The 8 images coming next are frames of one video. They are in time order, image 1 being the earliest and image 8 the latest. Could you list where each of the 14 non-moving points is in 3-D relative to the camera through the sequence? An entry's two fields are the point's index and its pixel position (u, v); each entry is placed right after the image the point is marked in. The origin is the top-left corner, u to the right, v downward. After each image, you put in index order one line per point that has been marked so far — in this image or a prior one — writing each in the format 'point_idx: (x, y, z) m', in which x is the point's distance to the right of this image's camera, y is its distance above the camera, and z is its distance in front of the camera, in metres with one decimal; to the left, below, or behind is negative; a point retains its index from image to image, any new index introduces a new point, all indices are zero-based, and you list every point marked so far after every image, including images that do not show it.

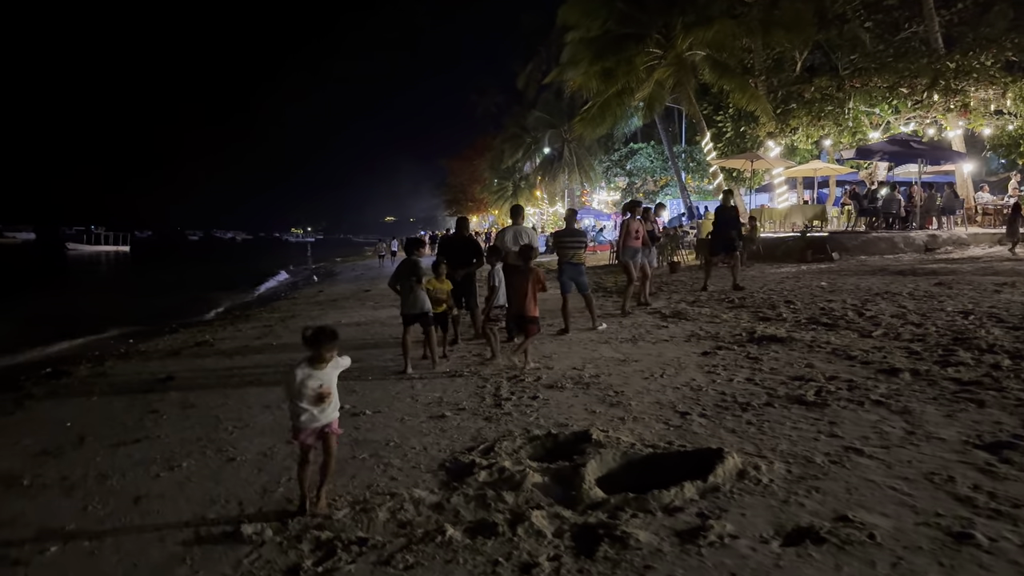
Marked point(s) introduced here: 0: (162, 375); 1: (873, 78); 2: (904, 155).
0: (-3.8, -0.9, +9.2) m
1: (+8.5, +4.9, +19.9) m
2: (+8.1, +2.7, +17.4) m
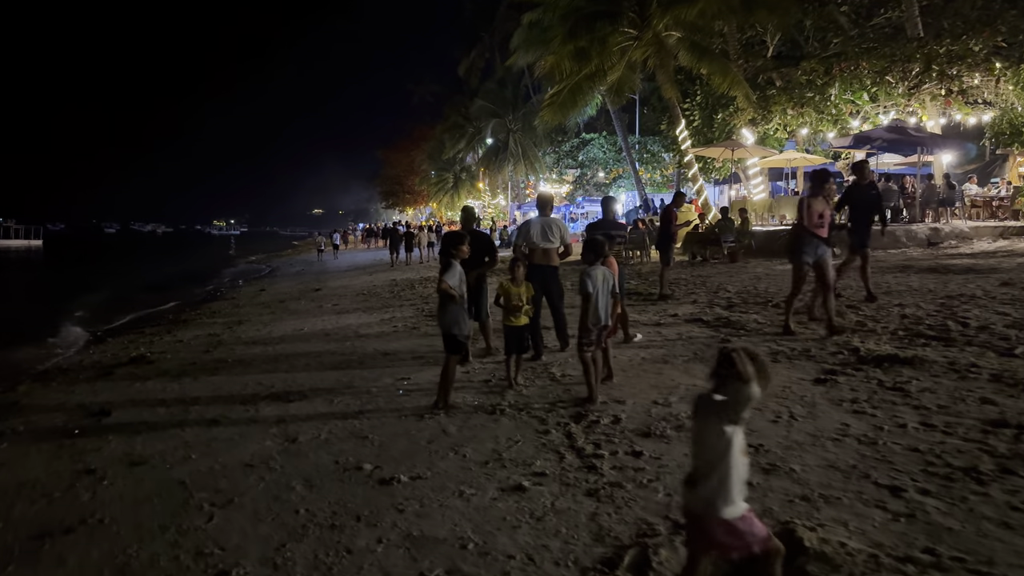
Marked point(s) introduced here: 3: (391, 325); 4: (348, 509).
0: (-3.6, -1.0, +7.3) m
1: (+7.7, +5.0, +18.8) m
2: (+7.6, +2.8, +16.4) m
3: (-1.5, -0.5, +10.8) m
4: (-0.7, -1.0, +3.9) m
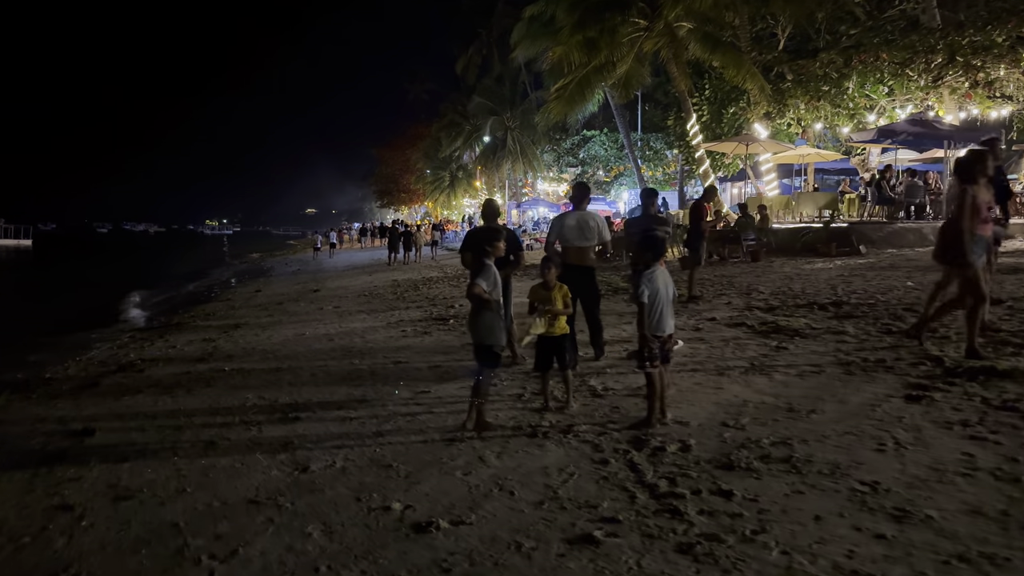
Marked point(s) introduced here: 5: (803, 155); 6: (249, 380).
0: (-3.4, -1.1, +6.5) m
1: (+7.9, +5.0, +18.2) m
2: (+7.8, +2.8, +15.7) m
3: (-1.3, -0.5, +10.0) m
4: (-0.5, -1.0, +3.1) m
5: (+6.7, +3.1, +19.7) m
6: (-2.4, -0.8, +7.6) m
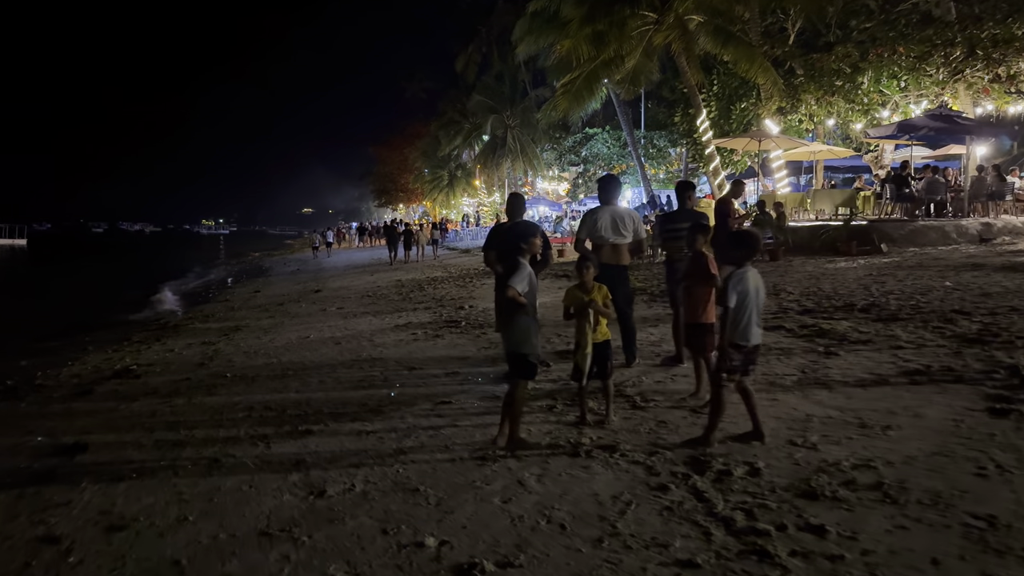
0: (-3.2, -1.1, +6.0) m
1: (+8.0, +5.0, +17.7) m
2: (+7.9, +2.8, +15.3) m
3: (-1.2, -0.5, +9.5) m
4: (-0.3, -1.0, +2.6) m
5: (+6.9, +3.1, +19.3) m
6: (-2.2, -0.8, +7.1) m
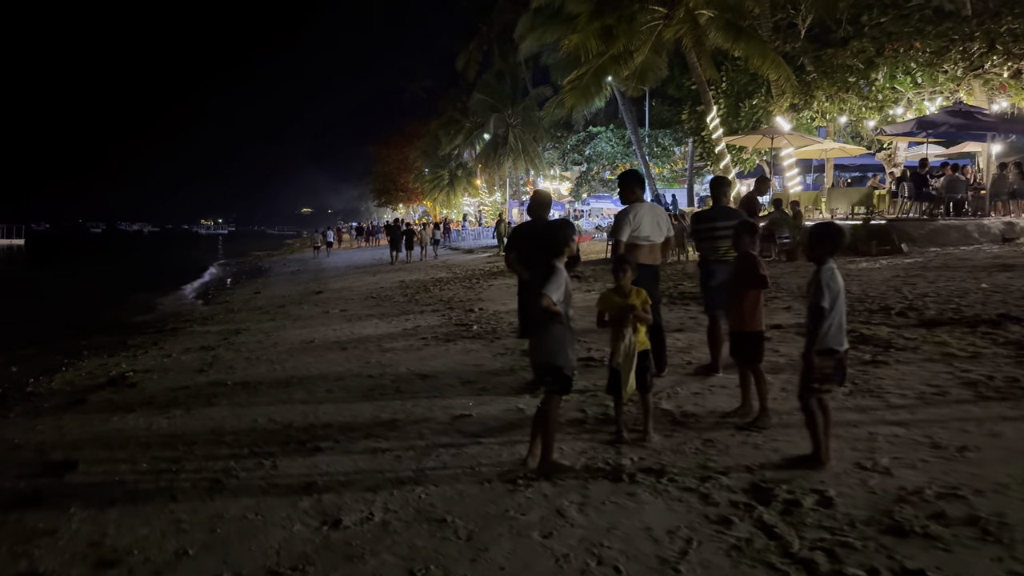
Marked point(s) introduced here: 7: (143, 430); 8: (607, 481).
0: (-3.0, -1.1, +5.6) m
1: (+8.1, +5.0, +17.3) m
2: (+8.1, +2.8, +14.9) m
3: (-1.0, -0.5, +9.1) m
4: (-0.1, -1.1, +2.2) m
5: (+7.0, +3.1, +18.8) m
6: (-2.0, -0.9, +6.7) m
7: (-2.6, -1.0, +6.0) m
8: (+0.4, -0.9, +3.8) m
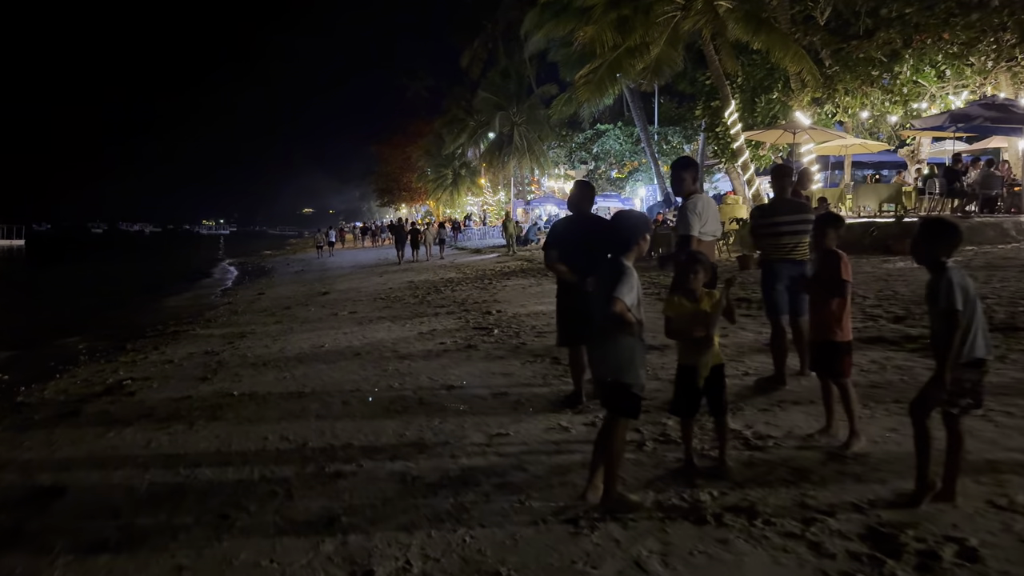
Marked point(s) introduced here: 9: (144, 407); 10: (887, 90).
0: (-2.8, -1.1, +5.0) m
1: (+8.4, +5.0, +16.7) m
2: (+8.3, +2.8, +14.2) m
3: (-0.8, -0.6, +8.5) m
4: (+0.1, -1.1, +1.6) m
5: (+7.3, +3.1, +18.2) m
6: (-1.8, -0.9, +6.1) m
7: (-2.4, -1.0, +5.4) m
8: (+0.7, -0.9, +3.2) m
9: (-3.0, -1.0, +6.8) m
10: (+7.9, +4.2, +17.7) m
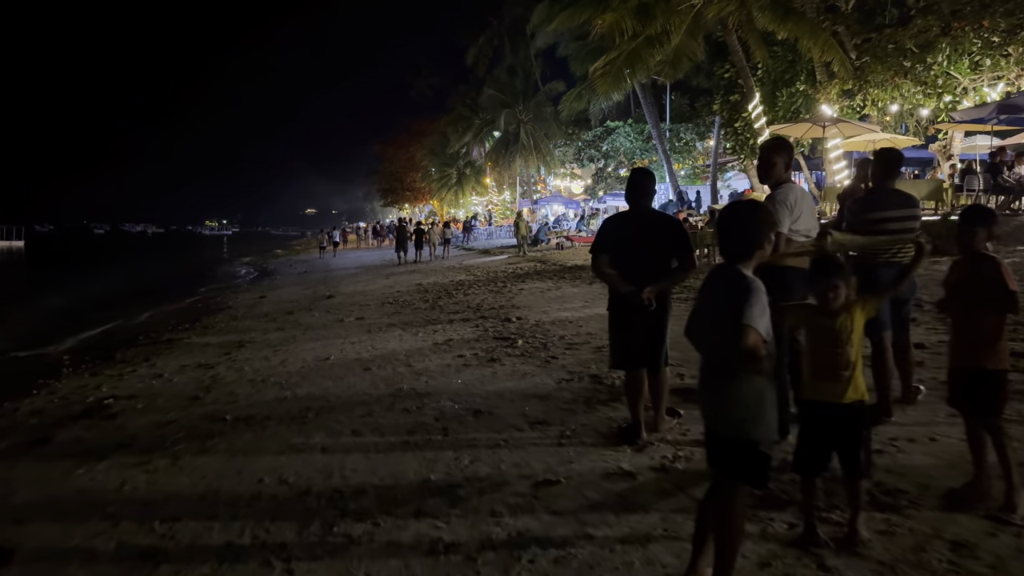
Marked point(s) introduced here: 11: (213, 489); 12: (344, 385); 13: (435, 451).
0: (-2.6, -1.2, +4.1) m
1: (+8.6, +4.9, +15.8) m
2: (+8.6, +2.8, +13.3) m
3: (-0.5, -0.6, +7.6) m
4: (+0.3, -1.2, +0.7) m
5: (+7.5, +3.0, +17.3) m
6: (-1.5, -1.0, +5.2) m
7: (-2.1, -1.1, +4.5) m
8: (+0.9, -0.9, +2.3) m
9: (-2.7, -1.0, +5.9) m
10: (+8.2, +4.2, +16.8) m
11: (-1.5, -1.0, +4.3) m
12: (-1.3, -0.8, +6.8) m
13: (-0.4, -0.9, +4.6) m
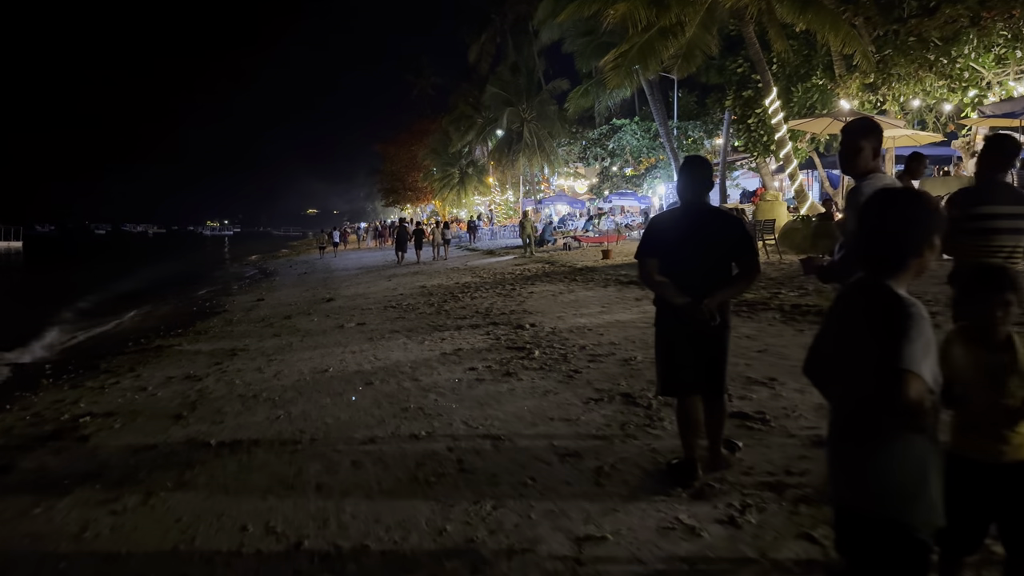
0: (-2.4, -1.2, +3.4) m
1: (+8.8, +4.9, +15.1) m
2: (+8.7, +2.7, +12.6) m
3: (-0.4, -0.7, +6.9) m
4: (+0.5, -1.2, 0.0) m
5: (+7.7, +3.0, +16.6) m
6: (-1.4, -1.0, +4.5) m
7: (-2.0, -1.1, +3.8) m
8: (+1.0, -1.0, +1.6) m
9: (-2.6, -1.1, +5.2) m
10: (+8.4, +4.2, +16.1) m
11: (-1.4, -1.1, +3.6) m
12: (-1.2, -0.8, +6.1) m
13: (-0.3, -0.9, +3.9) m
